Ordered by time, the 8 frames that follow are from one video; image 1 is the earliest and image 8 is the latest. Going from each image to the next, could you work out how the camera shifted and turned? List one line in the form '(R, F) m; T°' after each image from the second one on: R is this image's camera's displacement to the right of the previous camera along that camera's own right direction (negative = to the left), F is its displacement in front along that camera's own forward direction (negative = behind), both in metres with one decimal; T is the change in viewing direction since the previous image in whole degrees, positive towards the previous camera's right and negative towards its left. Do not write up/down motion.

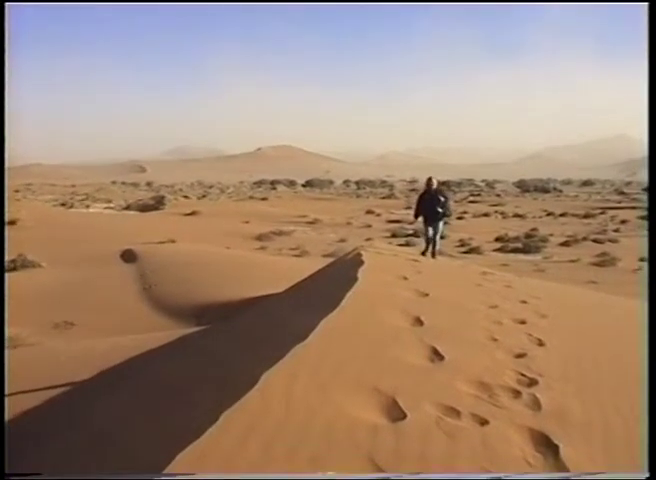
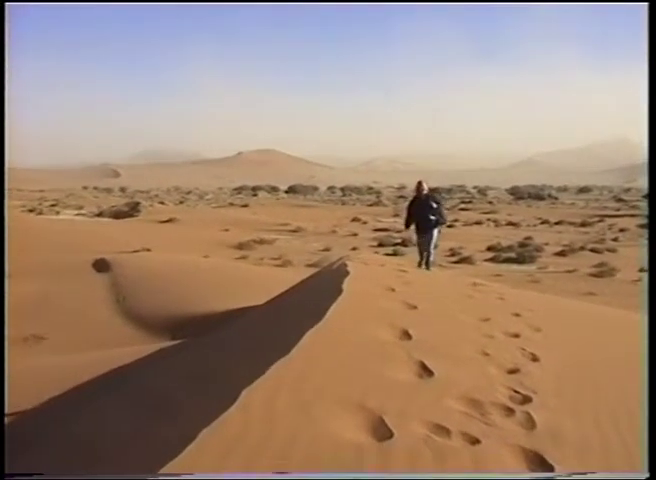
(+0.1, +0.3) m; 0°
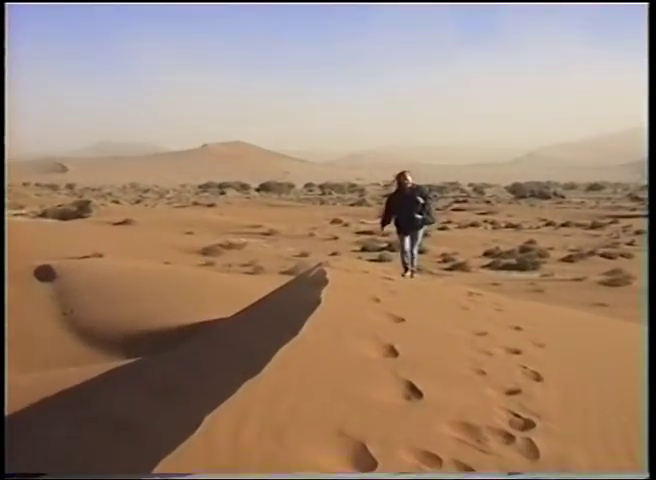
(+0.1, +0.7) m; +1°
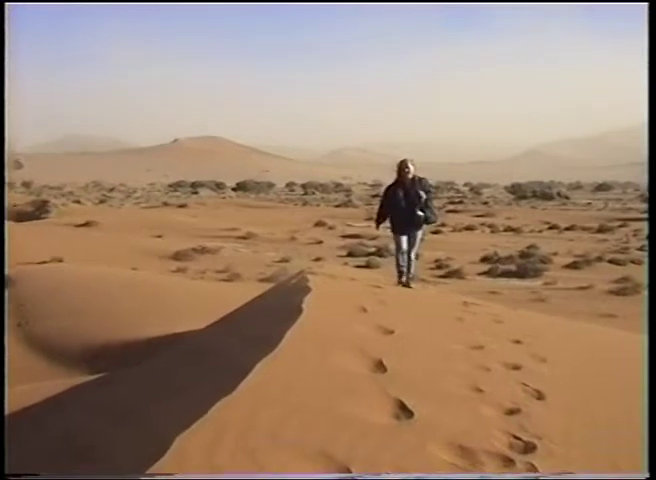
(0.0, +0.5) m; +1°
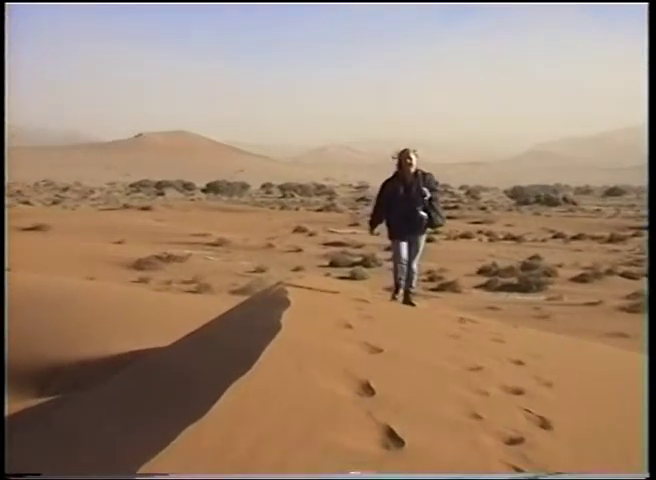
(0.0, +0.5) m; +1°
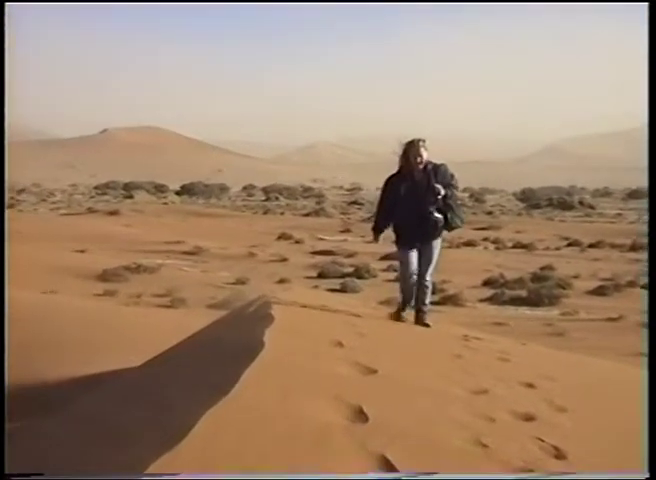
(0.0, +0.5) m; +1°
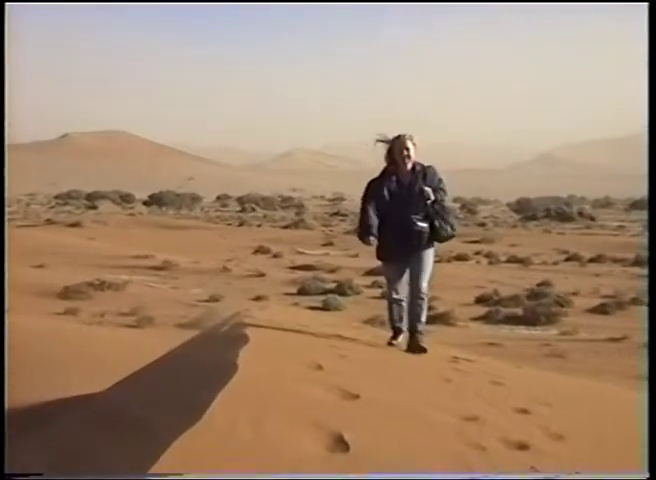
(0.0, +0.3) m; +1°
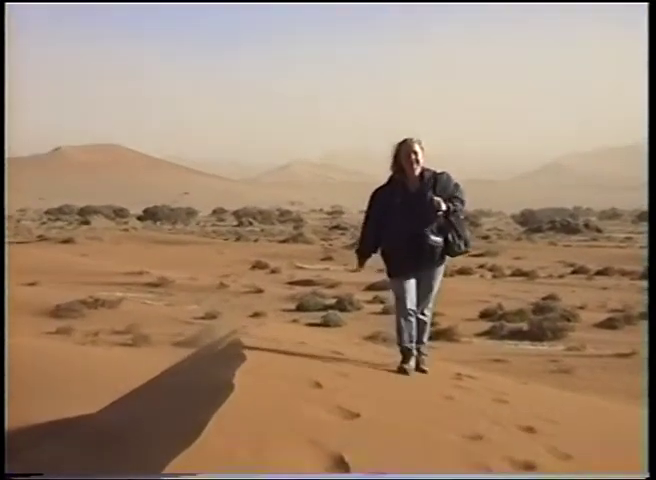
(0.0, +0.1) m; 0°
